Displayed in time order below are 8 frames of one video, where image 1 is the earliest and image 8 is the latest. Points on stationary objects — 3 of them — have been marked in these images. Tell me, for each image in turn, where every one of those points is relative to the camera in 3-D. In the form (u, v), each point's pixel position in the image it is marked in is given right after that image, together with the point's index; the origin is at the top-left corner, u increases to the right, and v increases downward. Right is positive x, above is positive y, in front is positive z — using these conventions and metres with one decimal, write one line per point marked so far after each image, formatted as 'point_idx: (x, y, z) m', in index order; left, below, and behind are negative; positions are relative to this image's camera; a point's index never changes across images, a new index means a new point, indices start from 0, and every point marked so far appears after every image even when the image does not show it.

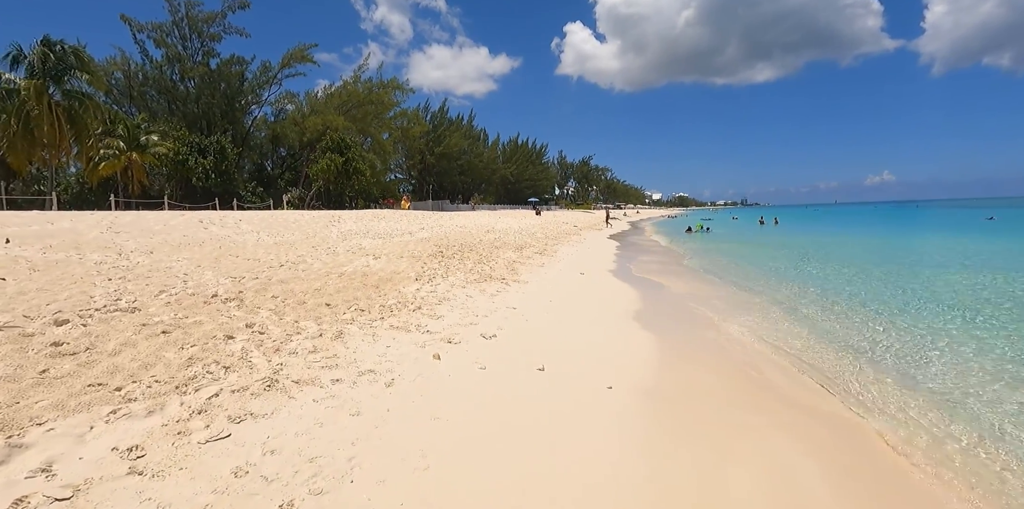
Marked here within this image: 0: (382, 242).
0: (-5.0, +0.5, +19.5) m
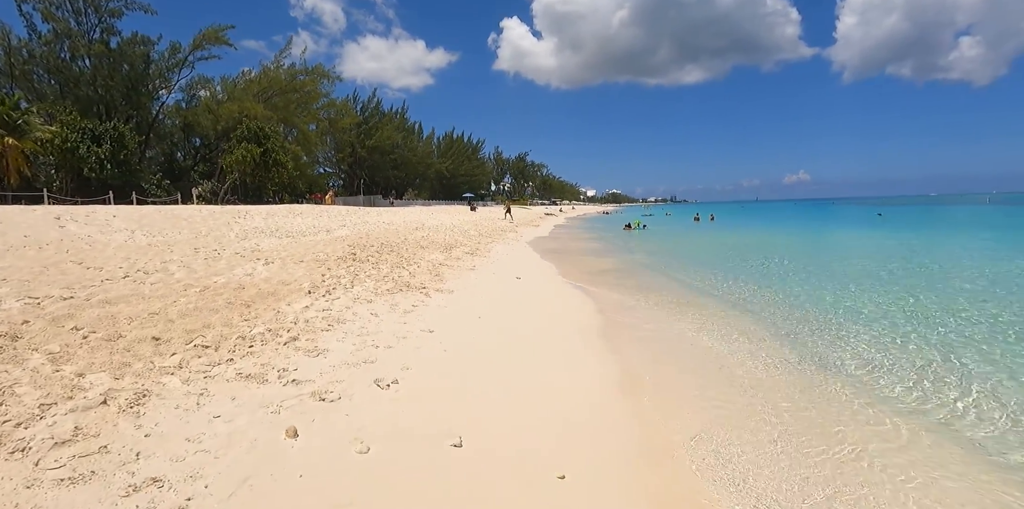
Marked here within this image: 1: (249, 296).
0: (-7.4, +0.4, +16.7) m
1: (-4.4, -0.7, +8.4) m
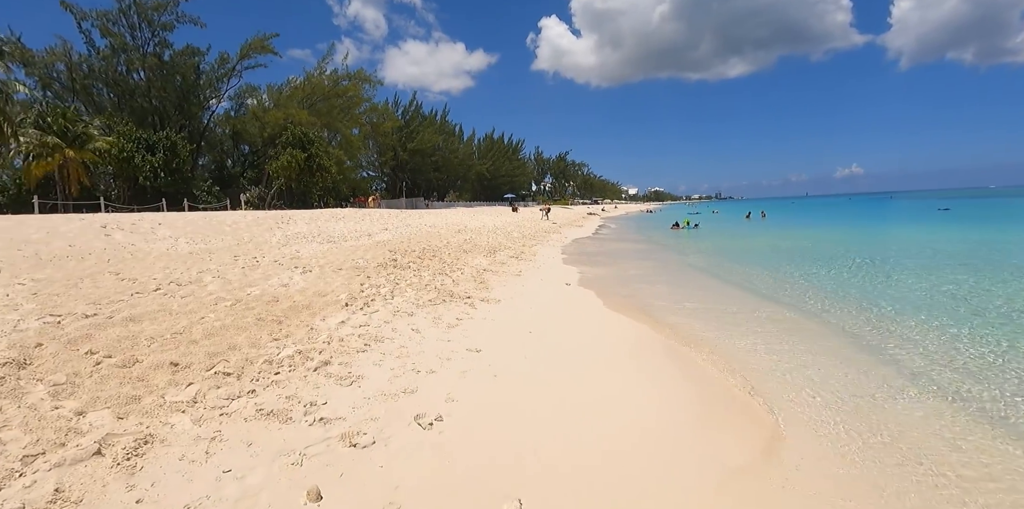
0: (-5.9, +0.2, +16.3) m
1: (-3.6, -0.9, +7.8) m
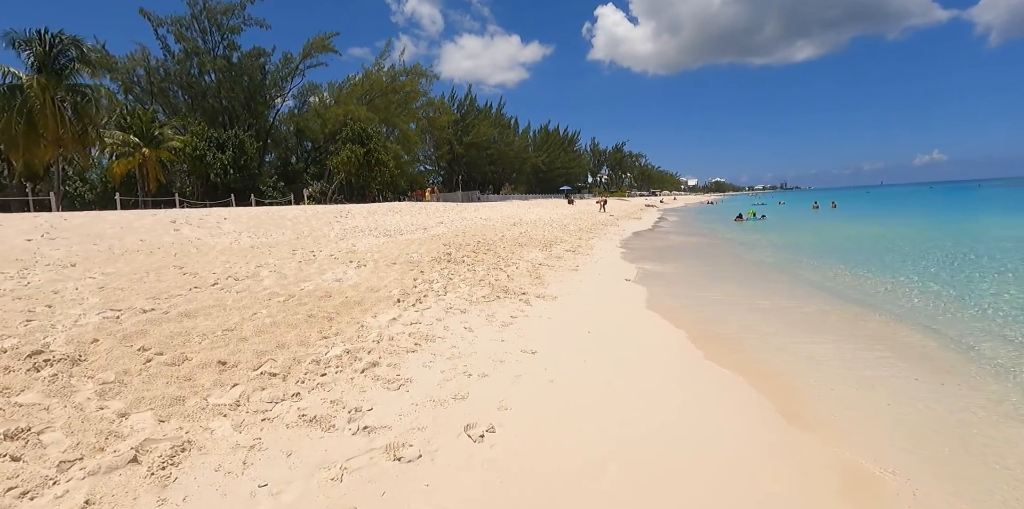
0: (-4.1, +0.4, +16.3) m
1: (-2.7, -0.8, +7.6) m
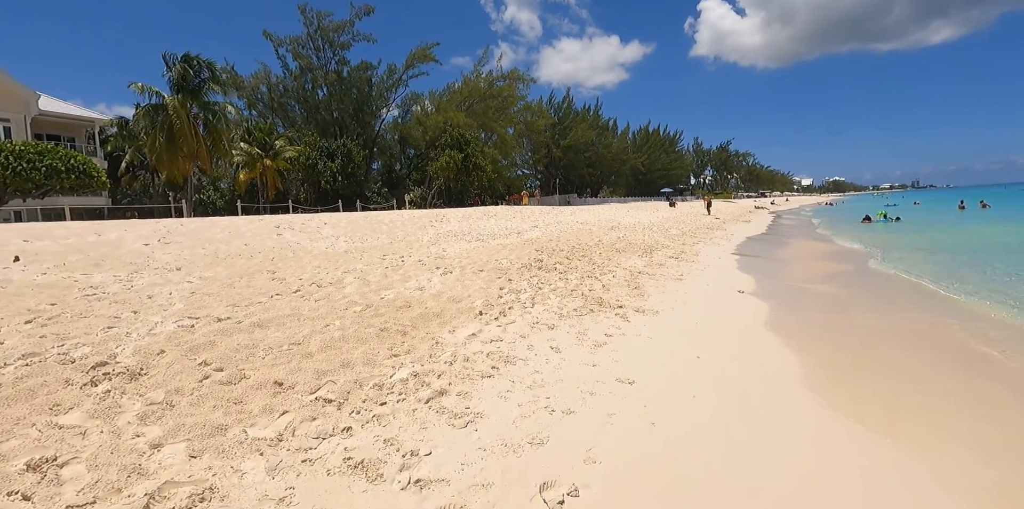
0: (-1.2, +0.2, +15.8) m
1: (-1.4, -0.9, +7.1) m
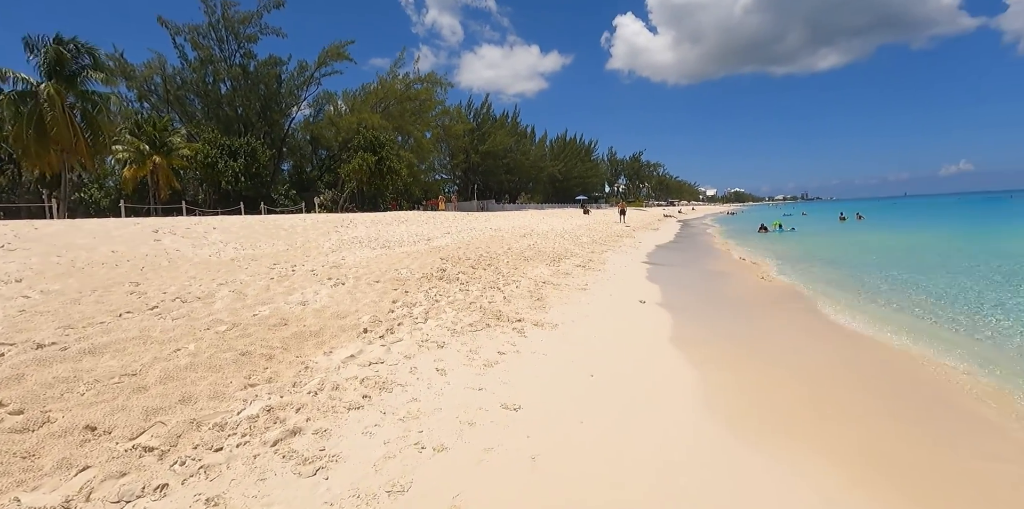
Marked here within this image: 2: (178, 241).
0: (-4.0, 0.0, +15.1) m
1: (-2.9, -1.1, +6.4) m
2: (-9.0, +0.4, +13.5) m
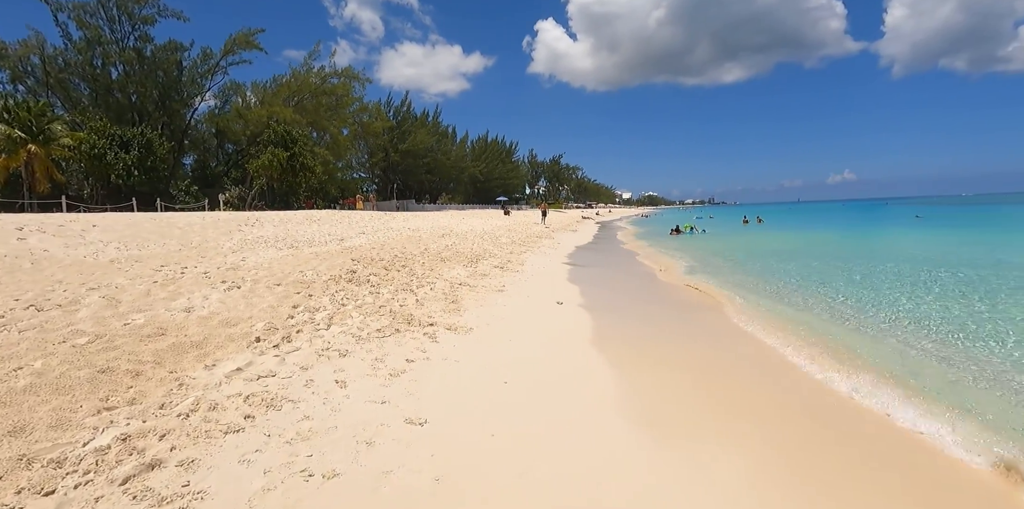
0: (-6.3, 0.0, +14.0) m
1: (-3.9, -1.1, +5.6) m
2: (-11.1, +0.3, +11.7) m
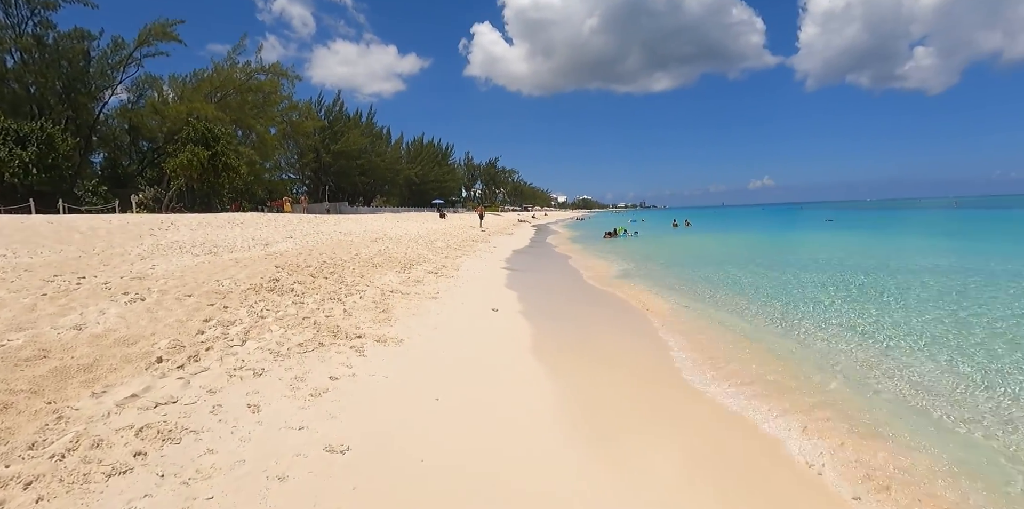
0: (-8.0, -0.3, +13.0) m
1: (-4.6, -1.2, +4.9) m
2: (-12.5, +0.1, +10.1) m
